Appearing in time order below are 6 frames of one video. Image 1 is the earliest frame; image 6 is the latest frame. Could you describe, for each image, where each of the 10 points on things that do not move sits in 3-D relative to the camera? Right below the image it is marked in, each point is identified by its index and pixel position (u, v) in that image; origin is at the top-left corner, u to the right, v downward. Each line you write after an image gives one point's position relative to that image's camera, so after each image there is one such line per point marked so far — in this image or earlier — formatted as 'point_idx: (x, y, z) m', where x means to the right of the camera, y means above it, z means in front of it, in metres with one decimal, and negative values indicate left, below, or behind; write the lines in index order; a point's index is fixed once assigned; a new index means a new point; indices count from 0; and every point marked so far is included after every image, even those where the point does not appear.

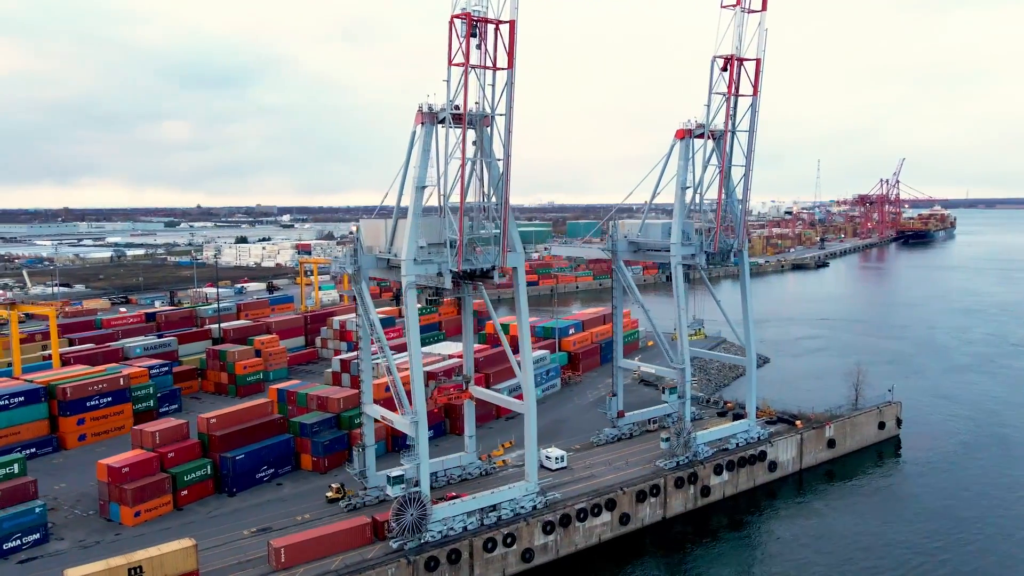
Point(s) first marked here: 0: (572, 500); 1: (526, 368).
0: (+1.5, -5.1, +18.0) m
1: (+0.3, -1.8, +17.2) m
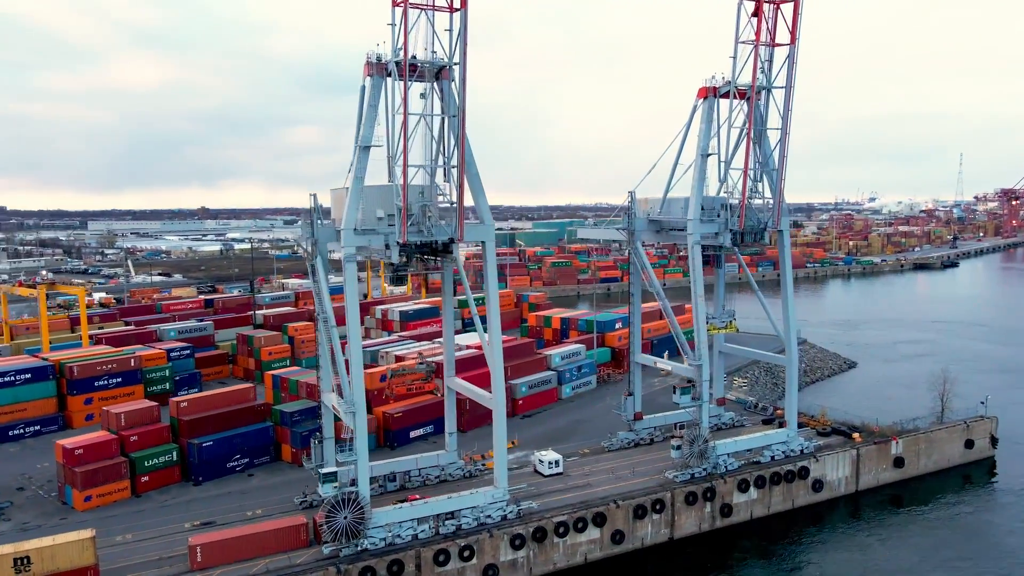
0: (+0.8, -4.7, +15.6) m
1: (-0.3, -1.4, +15.1) m
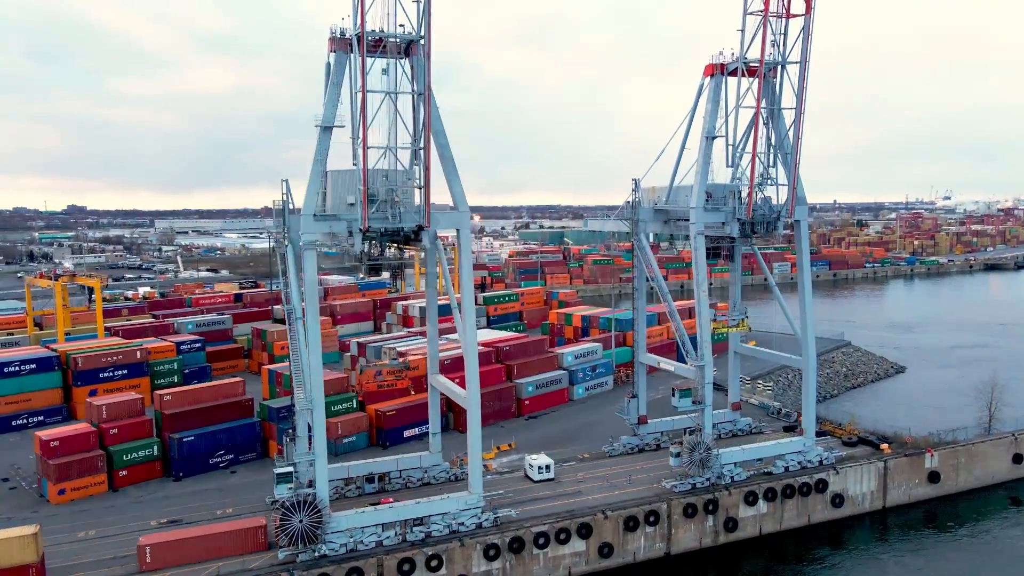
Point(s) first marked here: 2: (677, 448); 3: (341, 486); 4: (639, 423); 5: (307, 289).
0: (+0.4, -4.5, +14.5) m
1: (-0.8, -1.2, +14.1) m
2: (+3.6, -3.5, +16.3) m
3: (-3.6, -4.2, +15.7) m
4: (+3.1, -3.3, +18.2) m
5: (-3.6, -0.1, +12.9) m
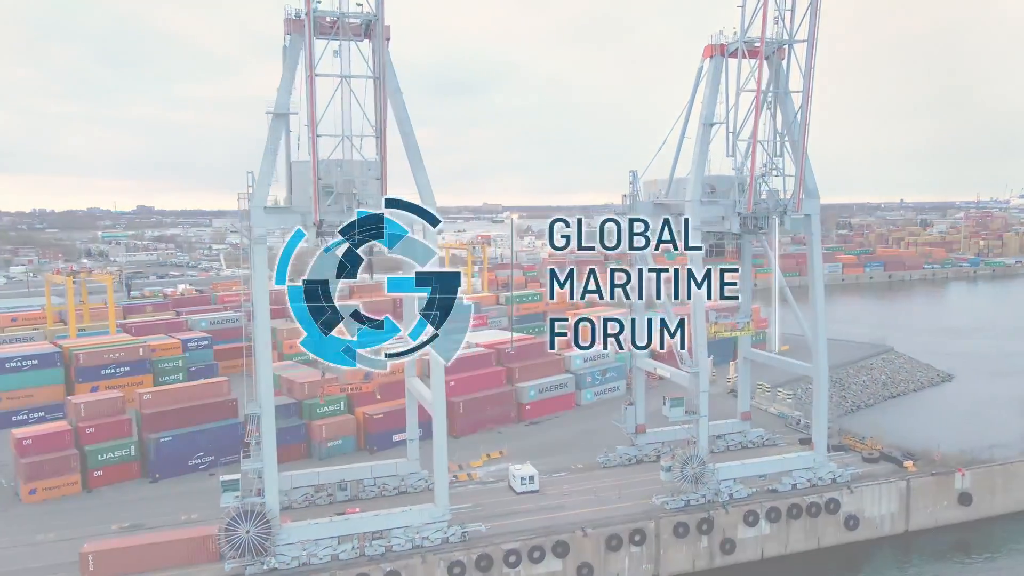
0: (-0.1, -4.5, +13.5) m
1: (-1.3, -1.2, +13.1) m
2: (+3.2, -3.5, +15.0) m
3: (-4.0, -4.1, +15.0) m
4: (+2.9, -3.3, +17.0) m
5: (-4.2, 0.0, +12.2) m
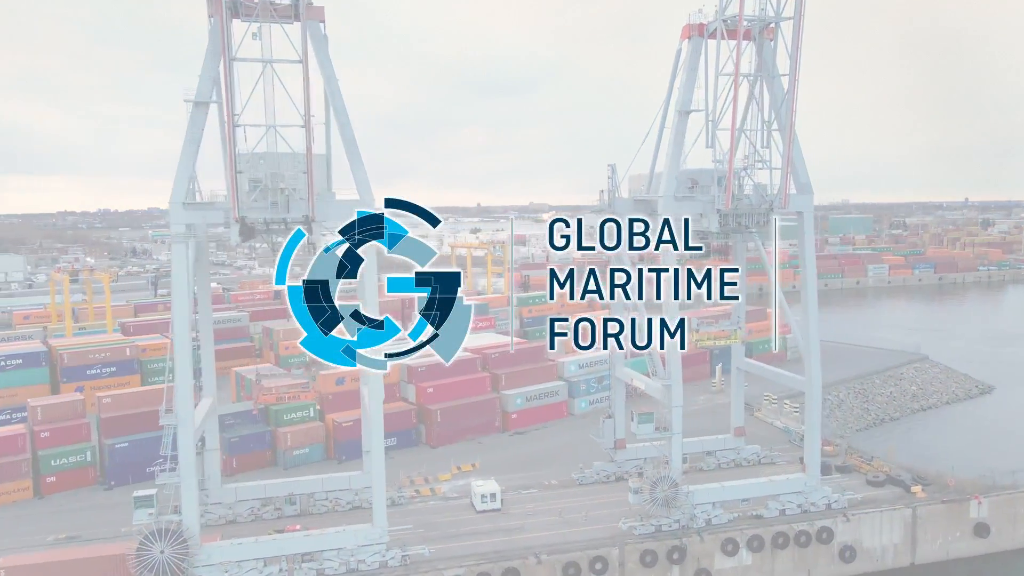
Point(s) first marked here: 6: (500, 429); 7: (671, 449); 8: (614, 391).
0: (-1.0, -4.6, +12.4) m
1: (-2.2, -1.2, +12.1) m
2: (+2.4, -3.6, +13.7) m
3: (-4.8, -4.2, +14.2) m
4: (+2.2, -3.4, +15.7) m
5: (-5.1, 0.0, +11.4) m
6: (-0.3, -3.7, +19.7) m
7: (+2.9, -2.9, +13.5) m
8: (+2.3, -2.2, +16.0) m
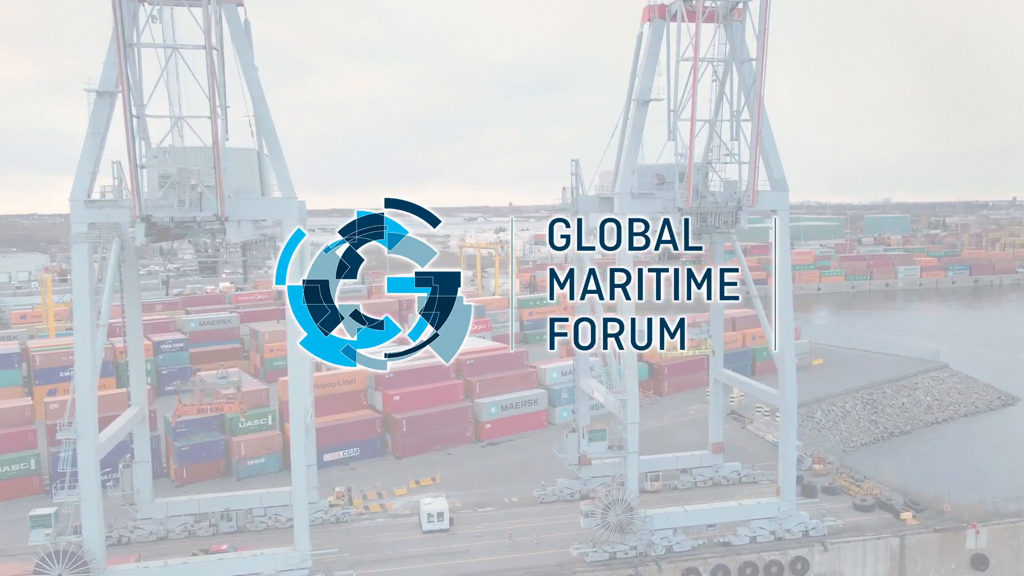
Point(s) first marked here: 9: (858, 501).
0: (-2.1, -4.6, +11.5) m
1: (-3.3, -1.3, +11.2) m
2: (+1.4, -3.7, +12.6) m
3: (-5.8, -4.2, +13.4) m
4: (+1.3, -3.5, +14.6) m
5: (-6.2, -0.1, +10.6) m
6: (-1.0, -3.8, +18.7) m
7: (+1.9, -3.0, +12.3) m
8: (+1.4, -2.3, +14.9) m
9: (+6.6, -4.1, +14.2) m
